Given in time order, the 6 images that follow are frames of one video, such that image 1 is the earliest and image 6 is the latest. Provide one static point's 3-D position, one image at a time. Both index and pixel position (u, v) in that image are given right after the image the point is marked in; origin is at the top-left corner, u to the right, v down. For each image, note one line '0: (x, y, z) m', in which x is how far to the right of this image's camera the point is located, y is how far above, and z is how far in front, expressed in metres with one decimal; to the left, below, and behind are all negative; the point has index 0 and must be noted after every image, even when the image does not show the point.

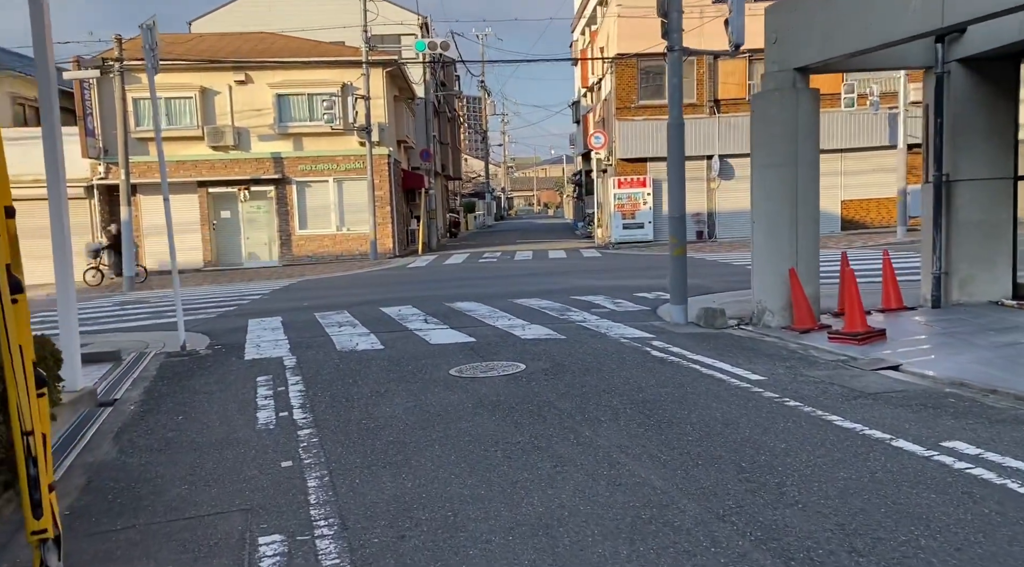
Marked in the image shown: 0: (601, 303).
0: (+1.4, -0.3, +15.1) m
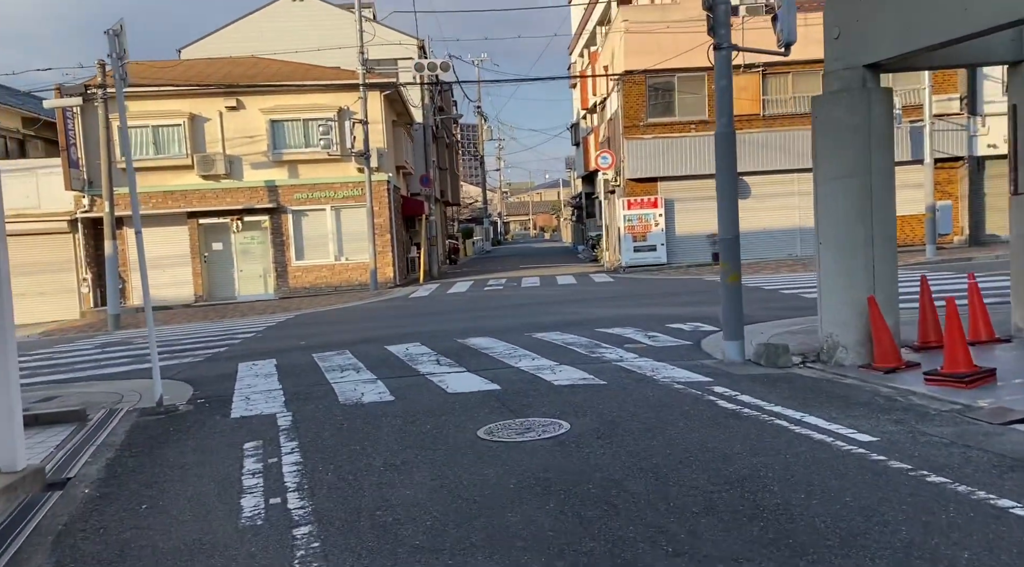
0: (+1.7, -0.7, +13.3) m
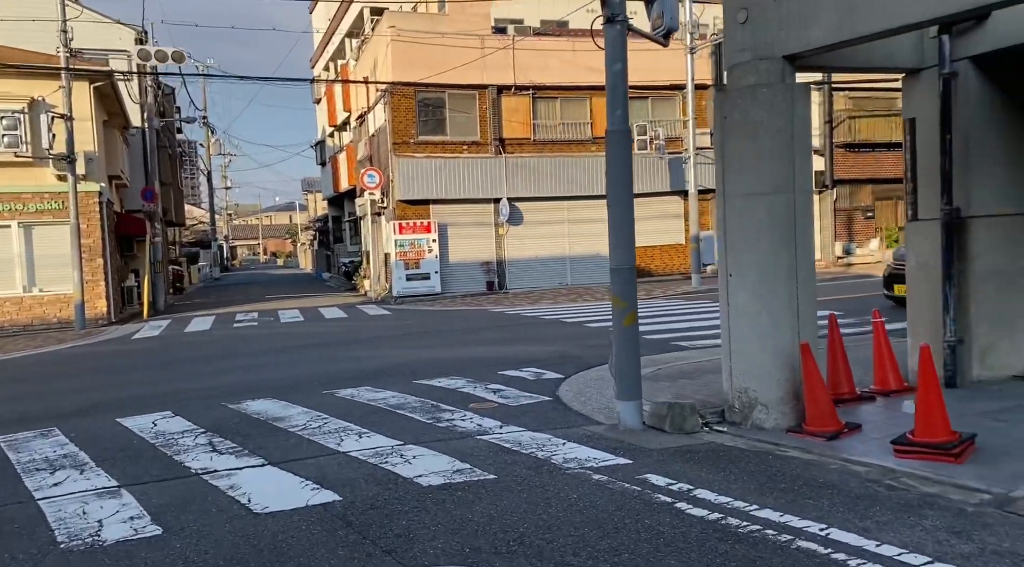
0: (-0.4, -1.2, +10.3) m
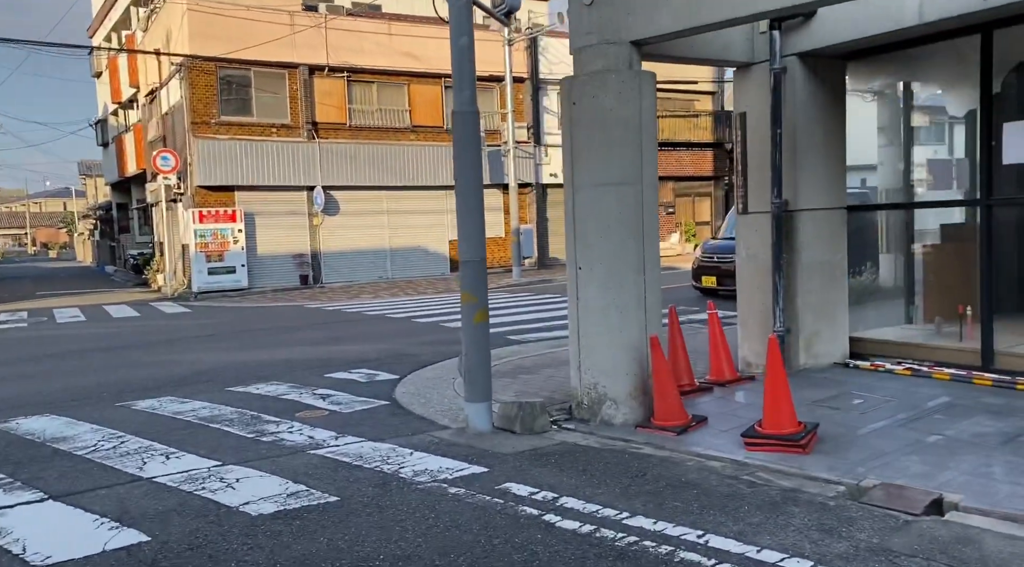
0: (-2.1, -1.1, +9.5) m
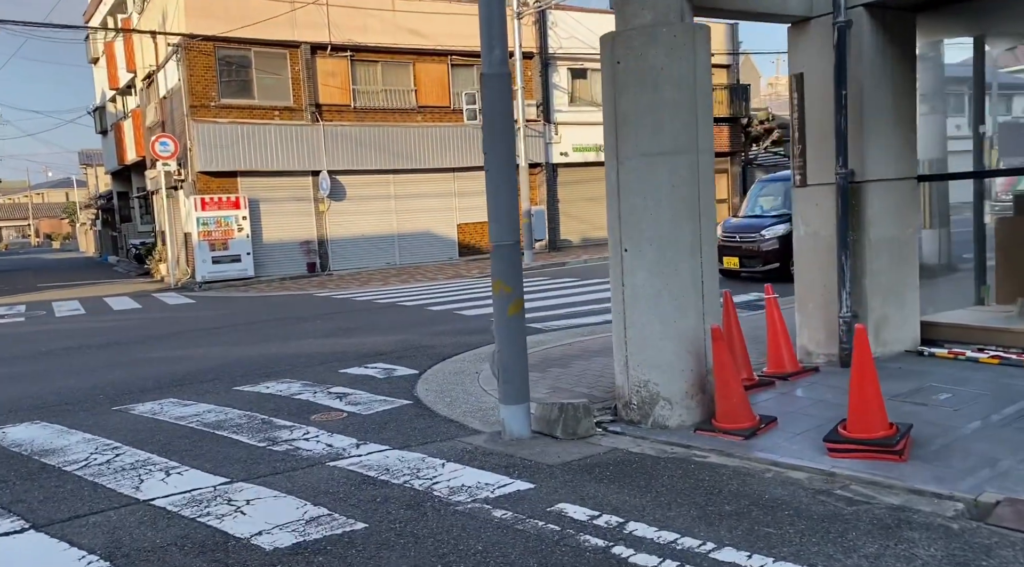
0: (-1.7, -1.0, +8.5) m
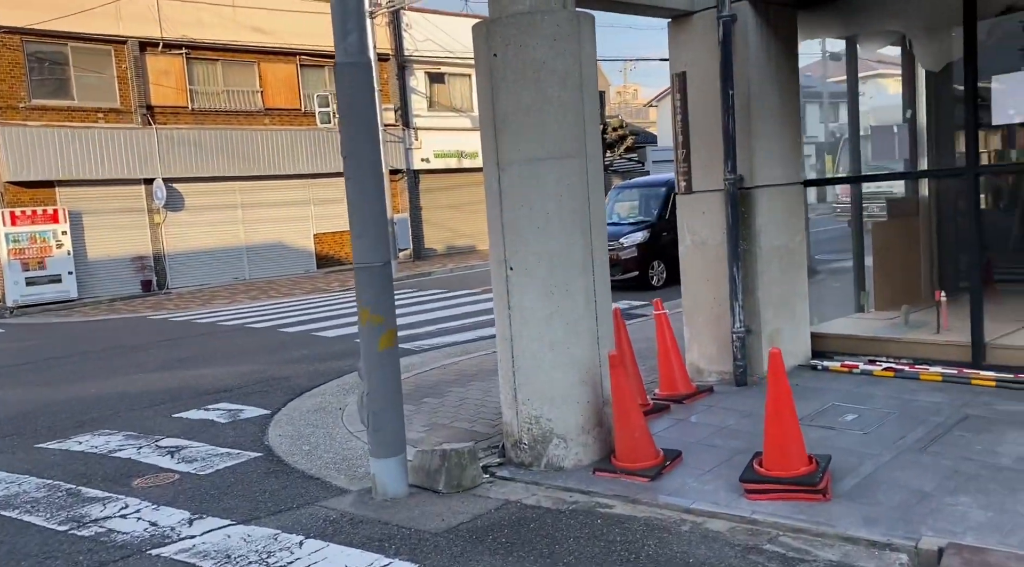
0: (-2.7, -1.3, +7.1) m
